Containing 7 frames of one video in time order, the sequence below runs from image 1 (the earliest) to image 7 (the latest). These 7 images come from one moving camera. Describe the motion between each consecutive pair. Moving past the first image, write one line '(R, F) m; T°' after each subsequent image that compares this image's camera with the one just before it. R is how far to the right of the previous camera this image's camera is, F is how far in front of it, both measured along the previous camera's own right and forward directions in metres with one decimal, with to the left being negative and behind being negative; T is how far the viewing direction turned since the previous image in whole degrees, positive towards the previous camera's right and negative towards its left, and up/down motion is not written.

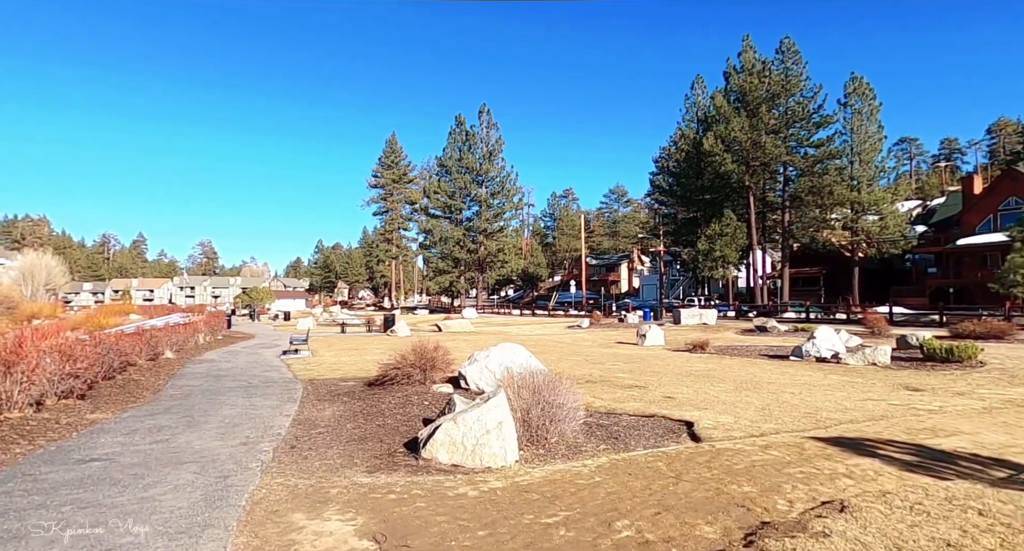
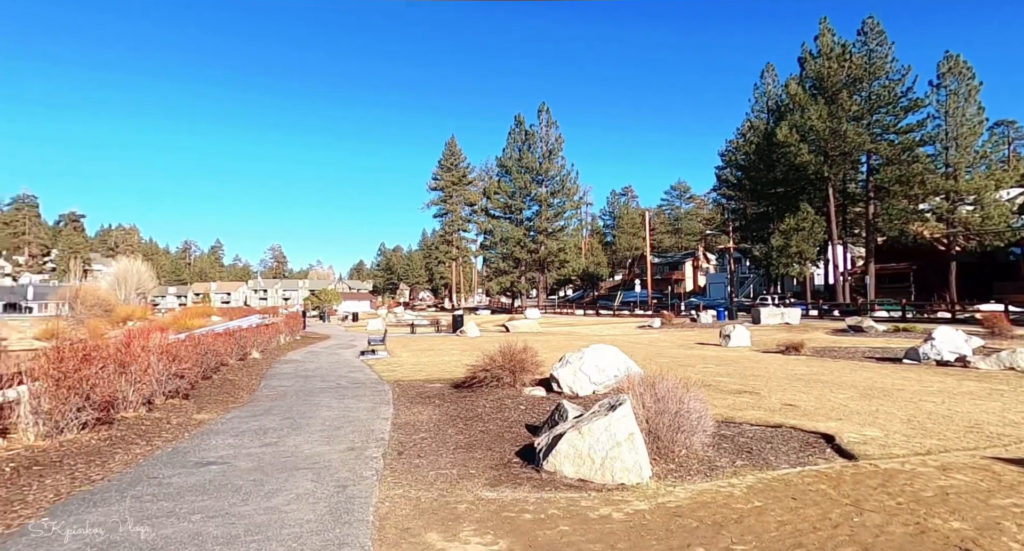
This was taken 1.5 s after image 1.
(-0.2, +0.1) m; -6°
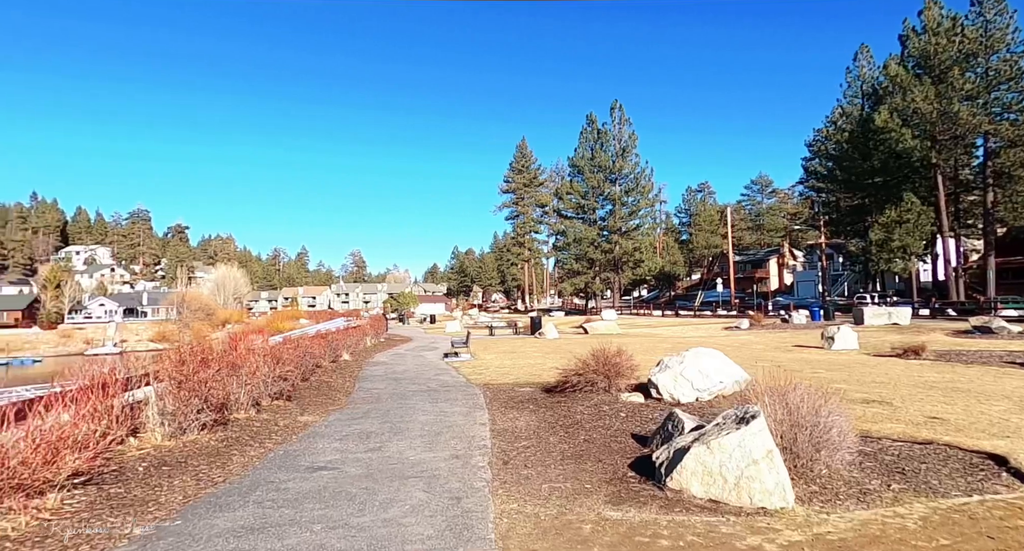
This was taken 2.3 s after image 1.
(-0.1, +0.1) m; -7°
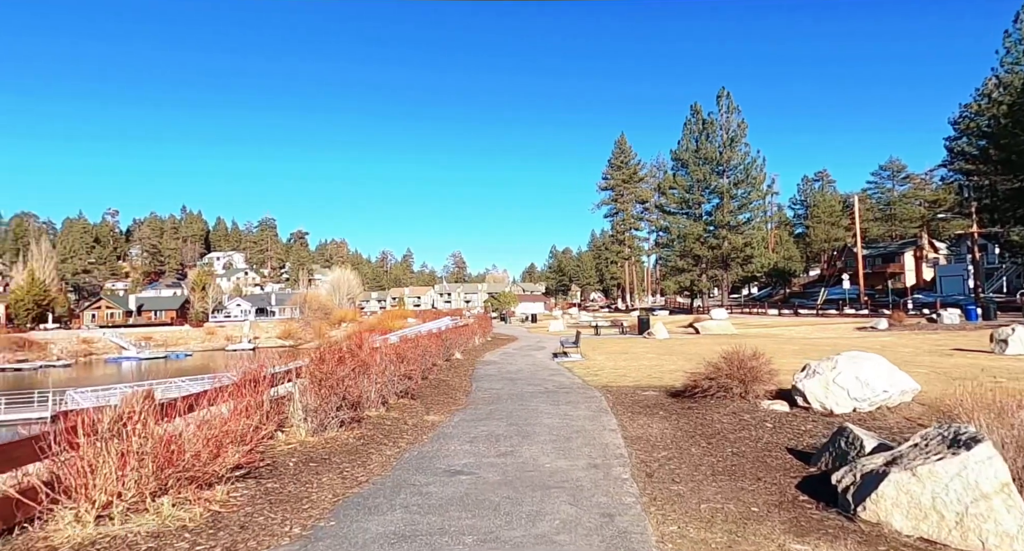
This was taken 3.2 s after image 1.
(-0.2, +0.2) m; -9°
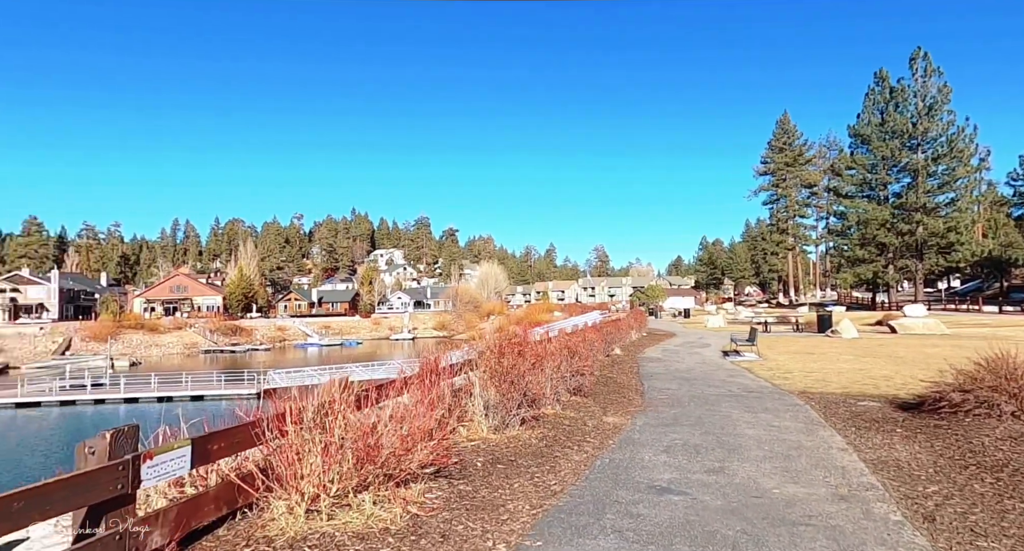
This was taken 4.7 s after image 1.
(-0.4, +0.5) m; -14°
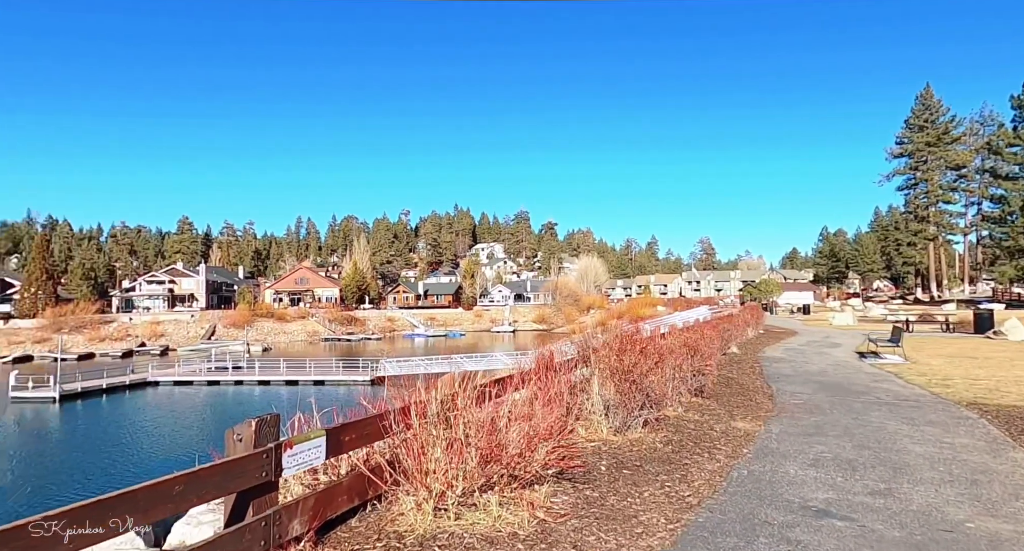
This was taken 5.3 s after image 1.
(-0.3, +0.2) m; -8°
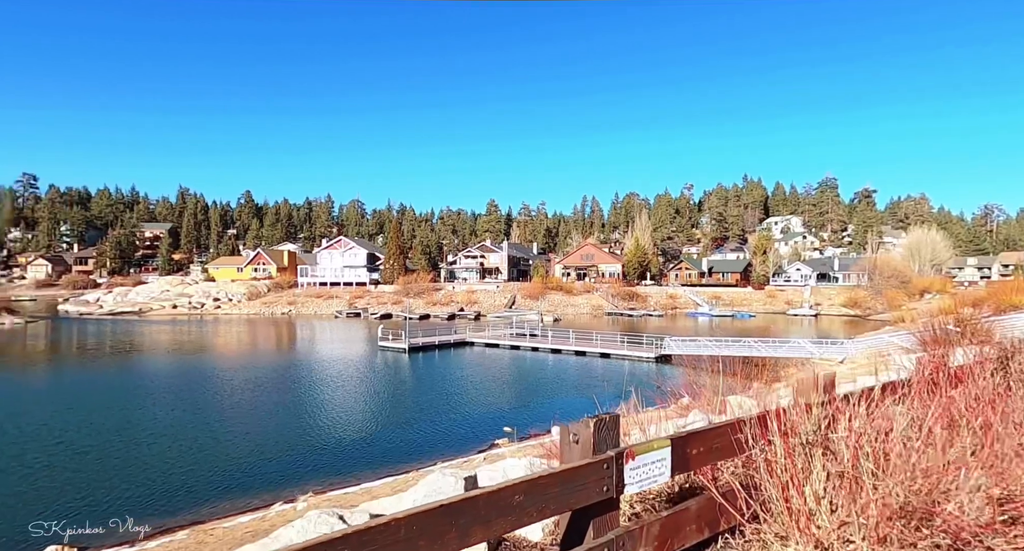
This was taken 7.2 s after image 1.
(-1.5, +2.0) m; -23°
